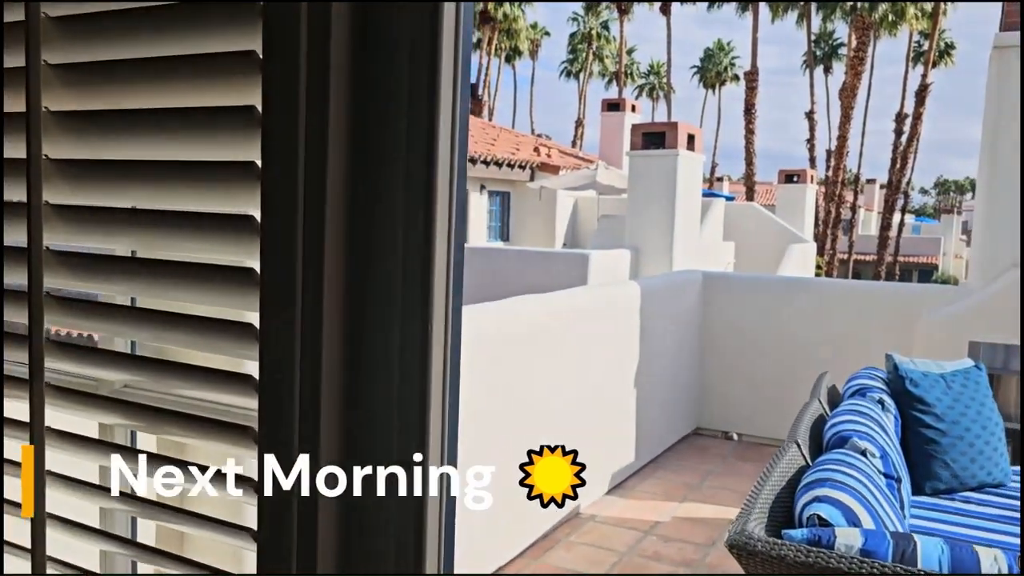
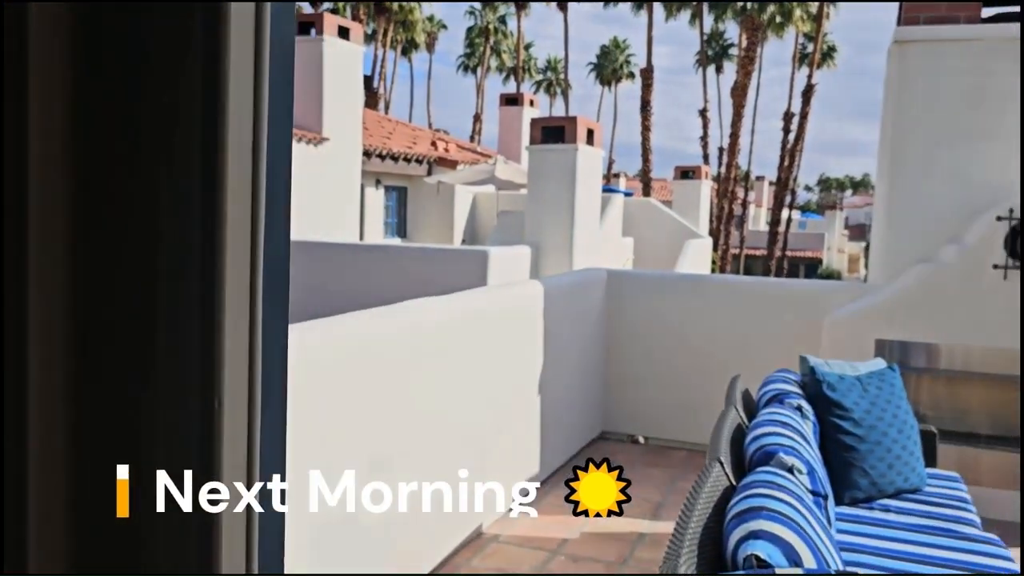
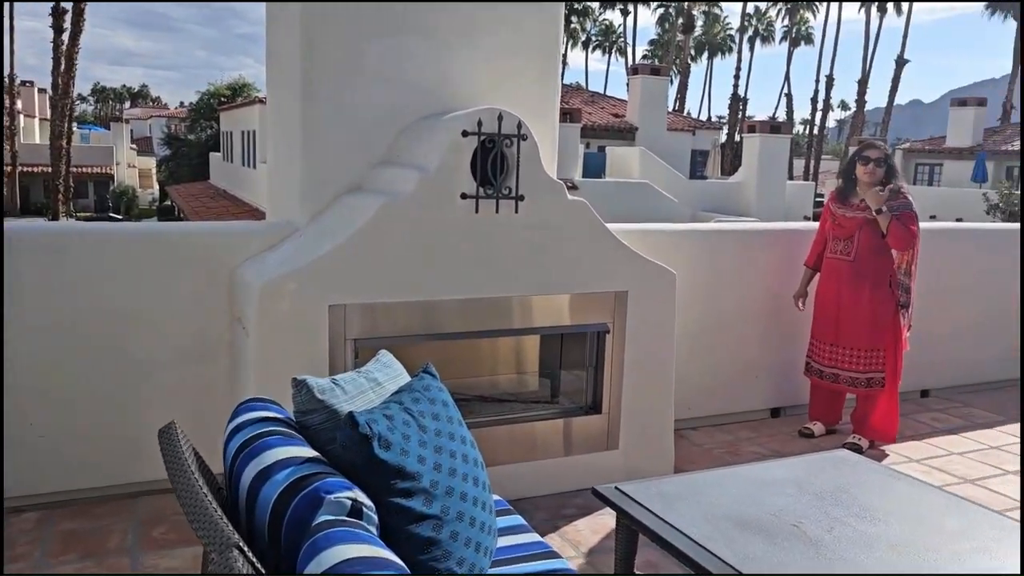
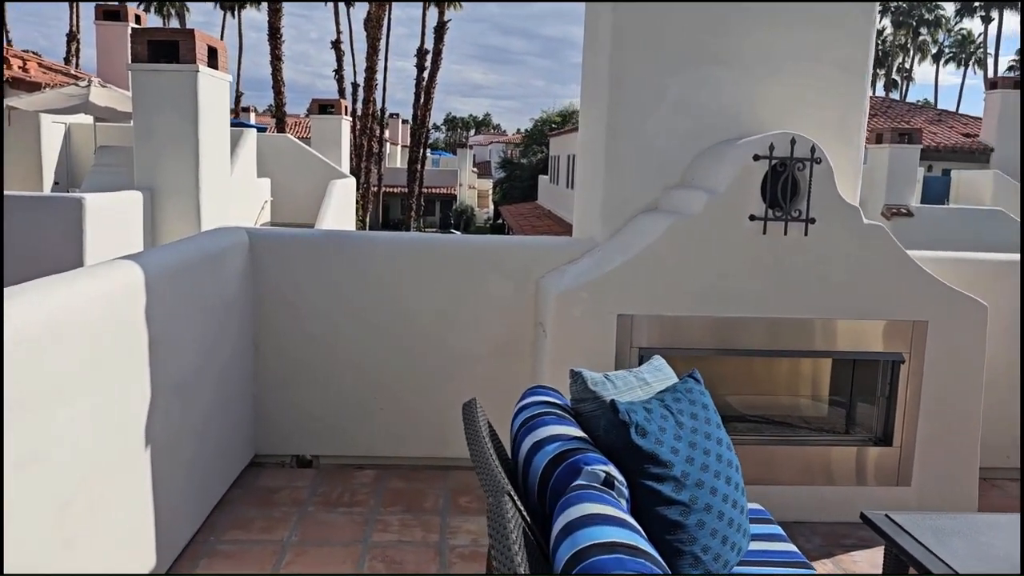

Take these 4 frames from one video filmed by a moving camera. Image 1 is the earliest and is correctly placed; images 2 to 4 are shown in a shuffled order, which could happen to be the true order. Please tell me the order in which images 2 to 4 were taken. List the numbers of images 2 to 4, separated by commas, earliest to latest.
2, 4, 3
